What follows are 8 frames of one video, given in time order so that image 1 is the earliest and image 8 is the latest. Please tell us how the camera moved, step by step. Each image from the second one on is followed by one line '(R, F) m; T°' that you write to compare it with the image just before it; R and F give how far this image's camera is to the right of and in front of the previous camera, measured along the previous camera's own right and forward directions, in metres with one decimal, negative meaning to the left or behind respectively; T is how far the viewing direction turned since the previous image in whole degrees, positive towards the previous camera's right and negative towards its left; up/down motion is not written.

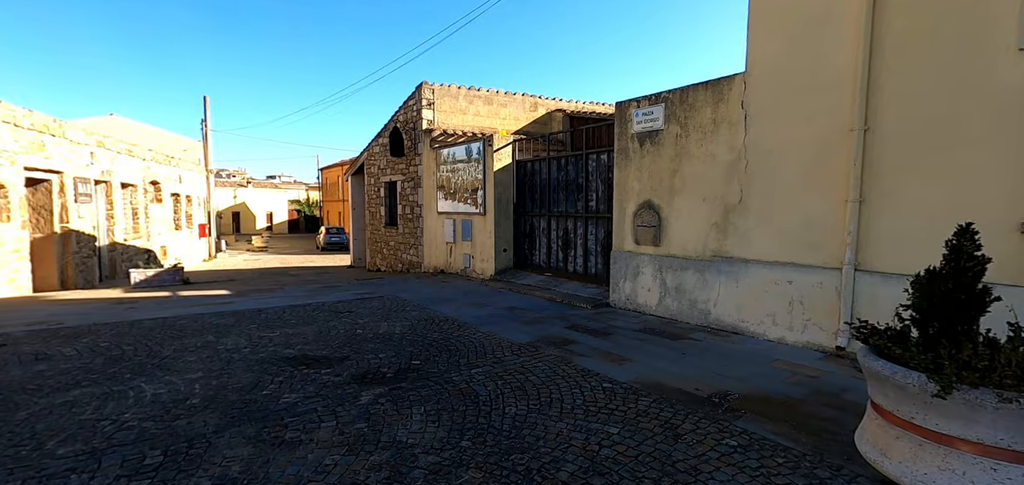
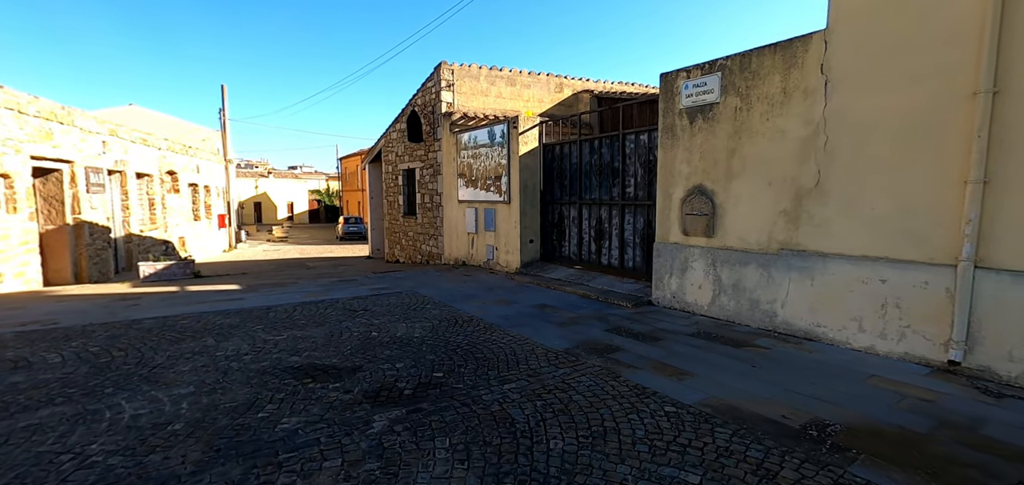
(-0.2, +0.7) m; -2°
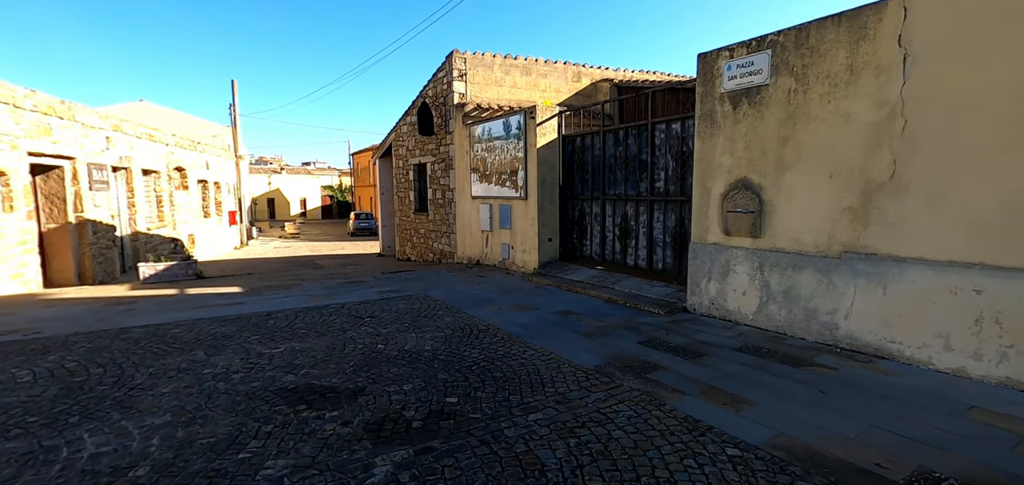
(-0.1, +0.6) m; -1°
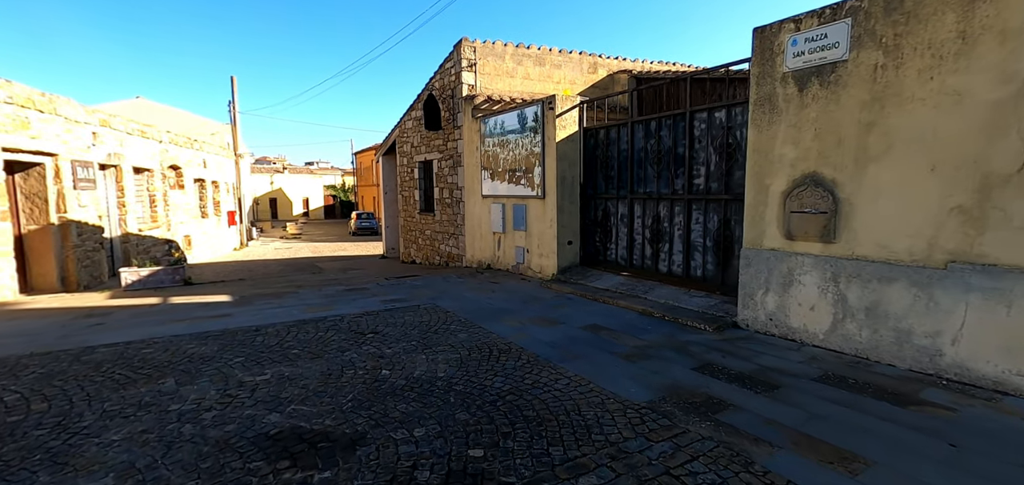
(-0.2, +0.7) m; 0°
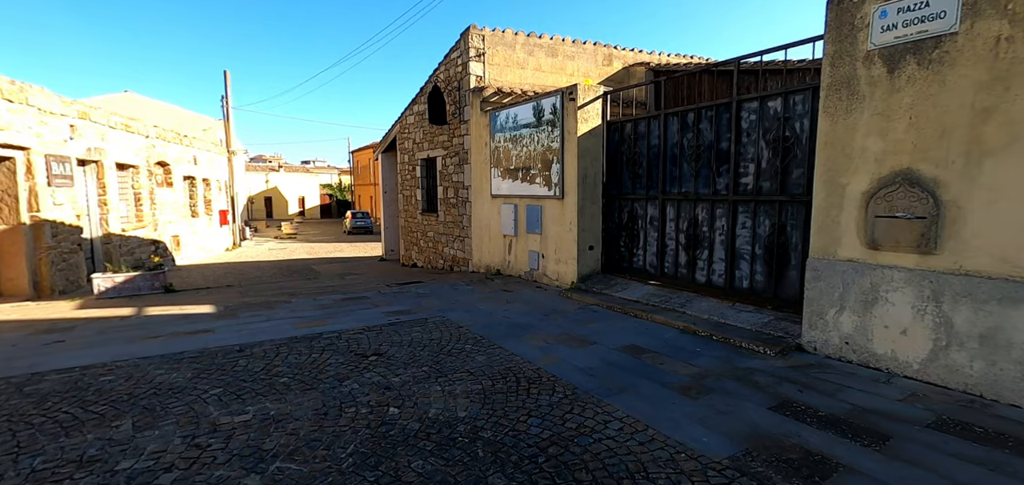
(-0.3, +0.7) m; 0°
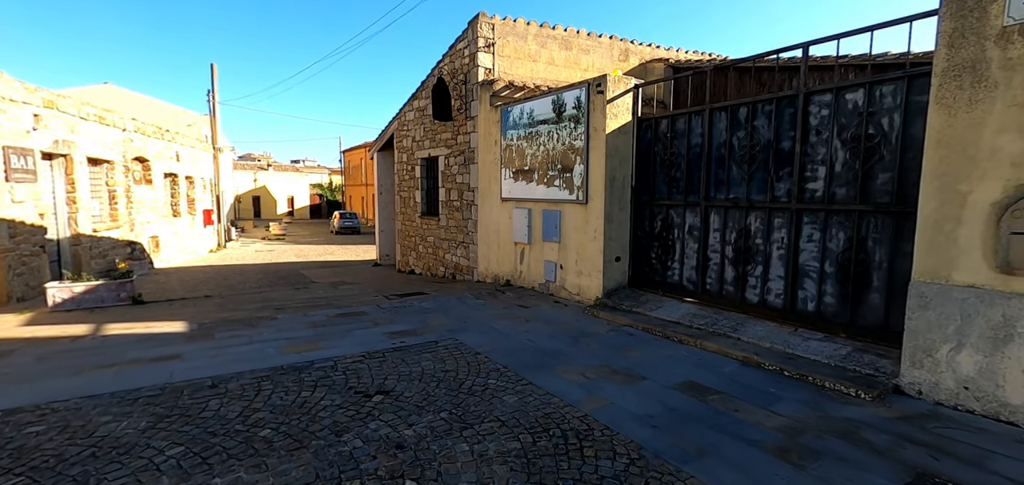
(-0.3, +0.8) m; +1°
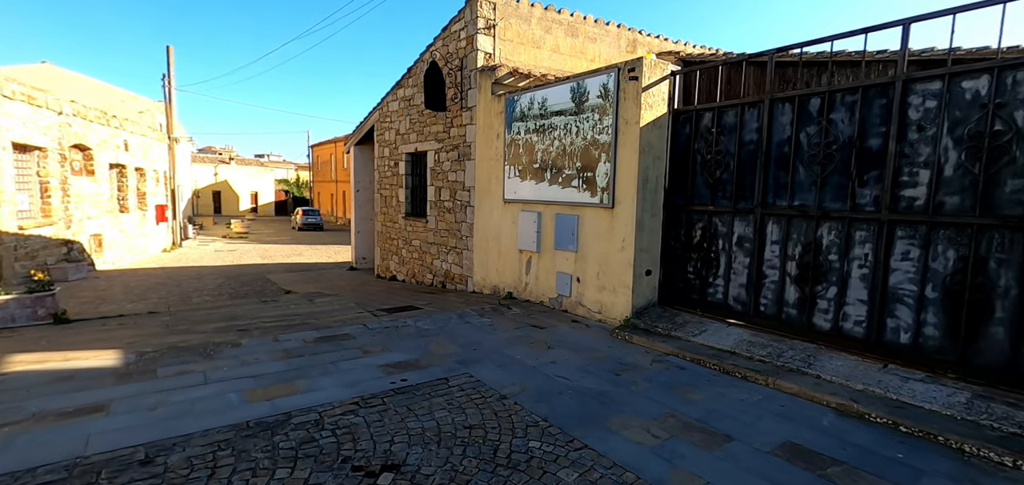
(-0.5, +1.0) m; +4°
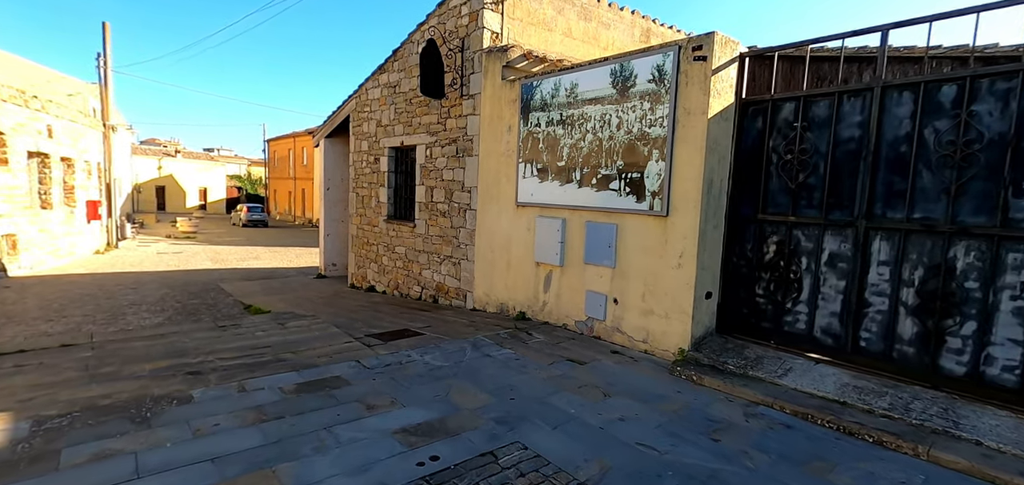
(-0.7, +1.1) m; +5°
